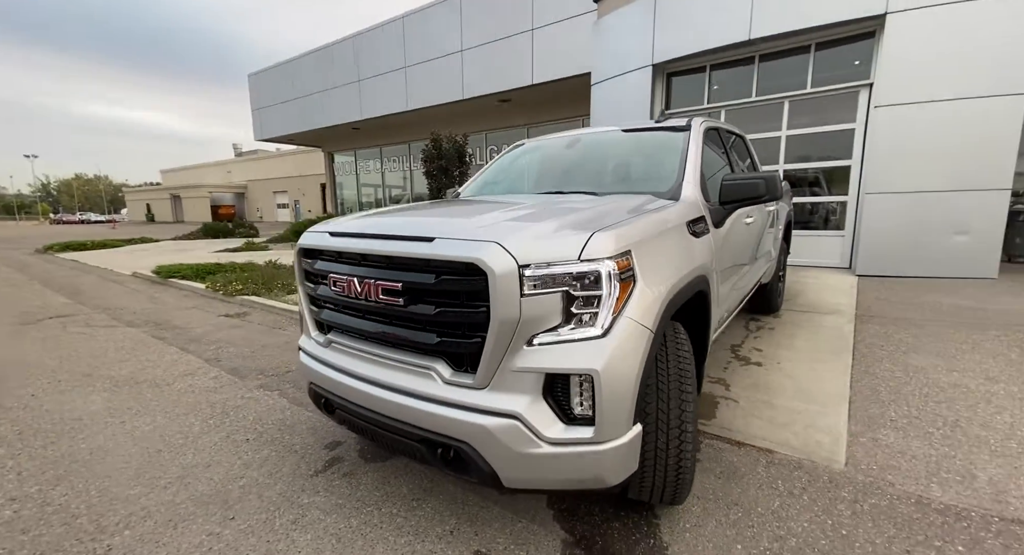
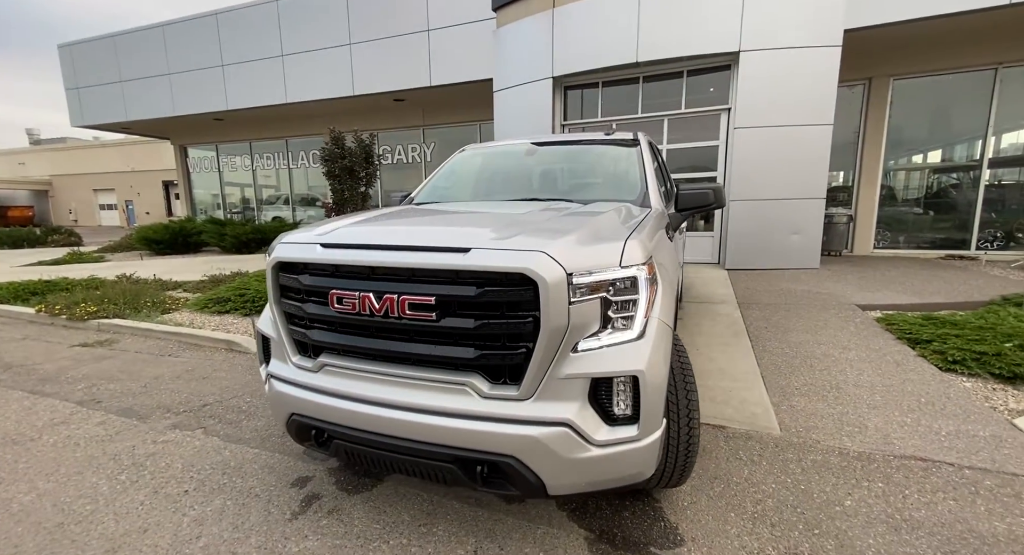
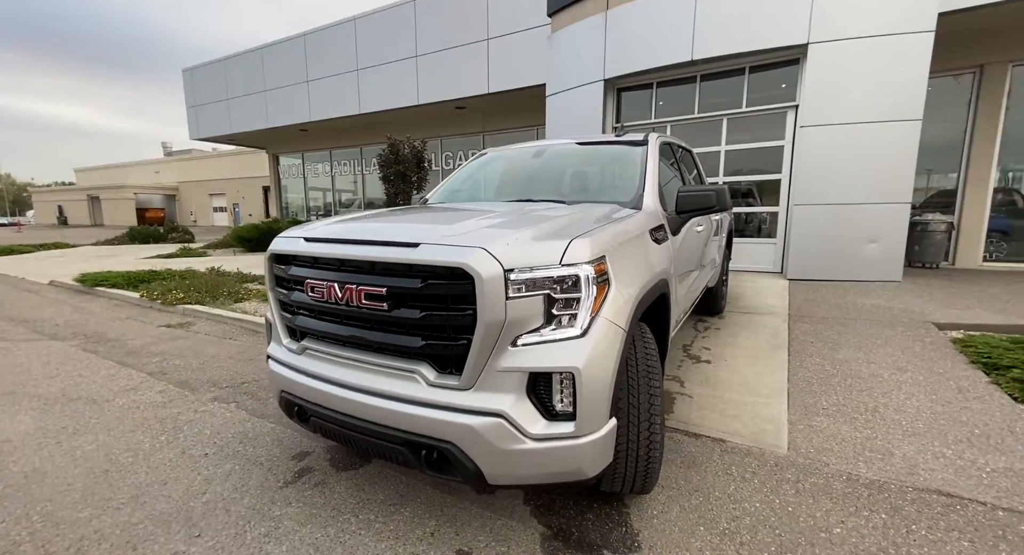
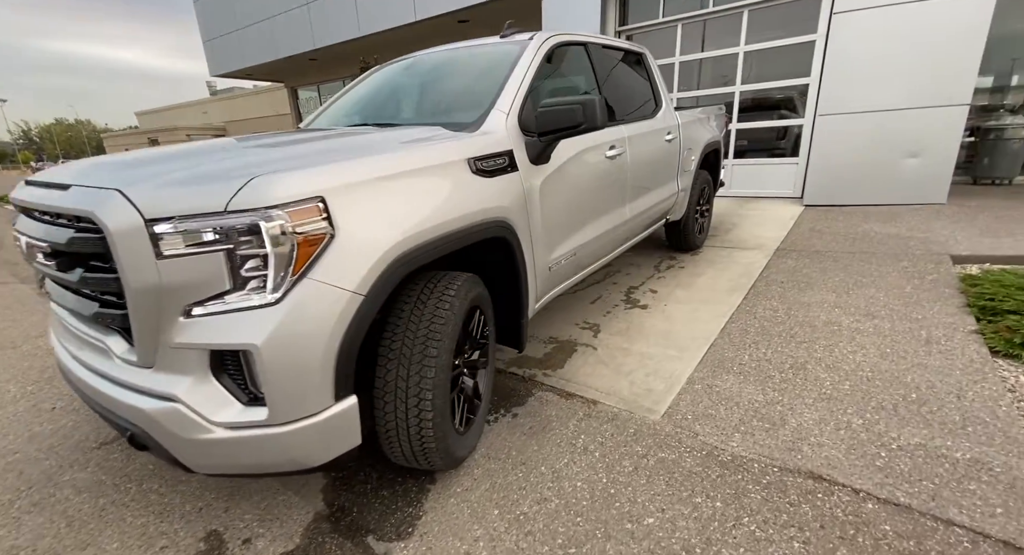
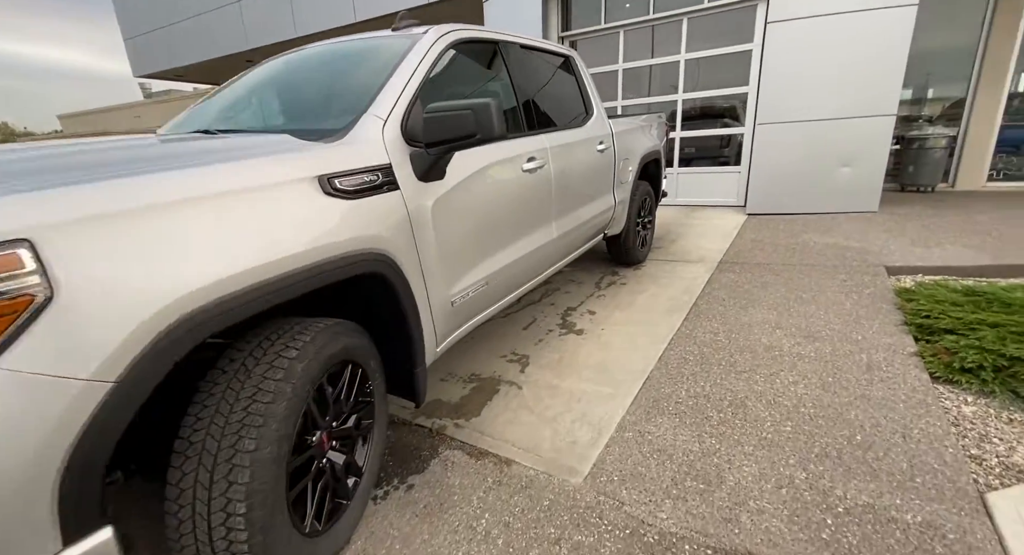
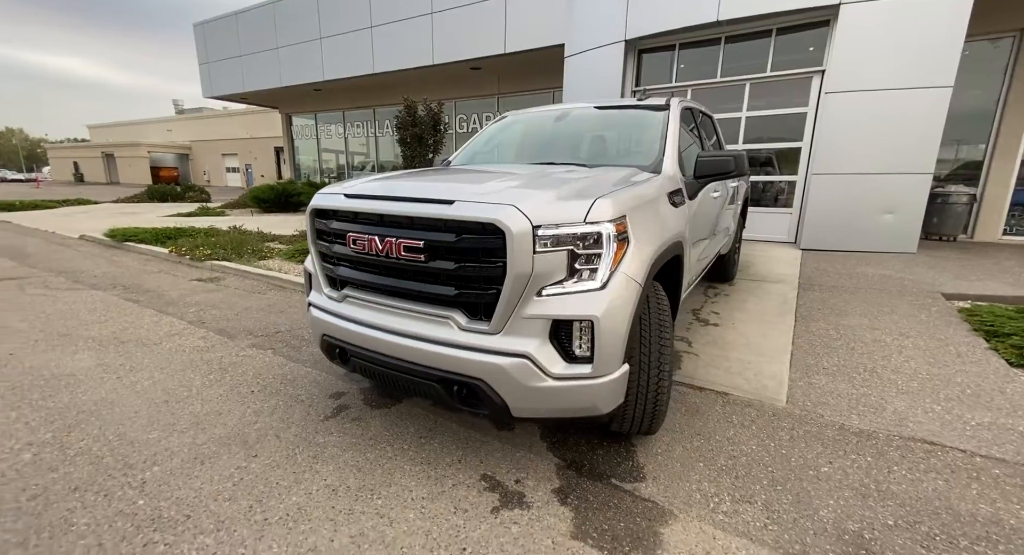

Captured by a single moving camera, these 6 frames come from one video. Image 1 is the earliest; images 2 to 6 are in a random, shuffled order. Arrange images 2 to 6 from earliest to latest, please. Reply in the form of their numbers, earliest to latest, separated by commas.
3, 2, 6, 4, 5
